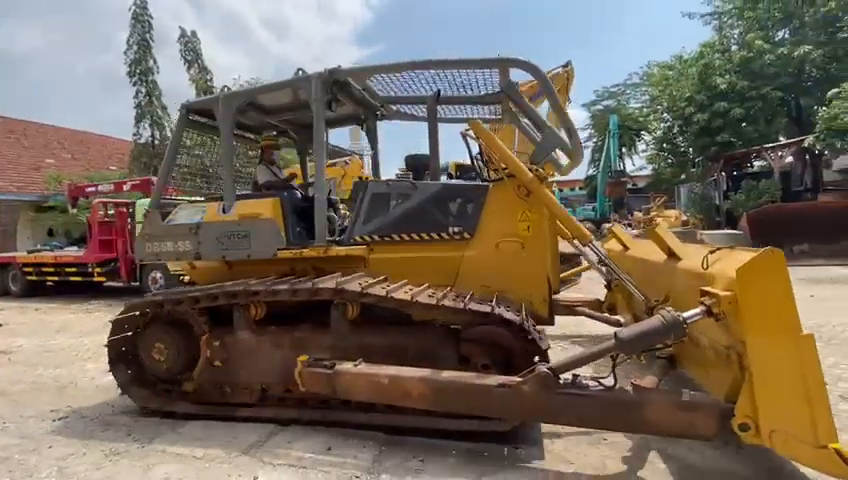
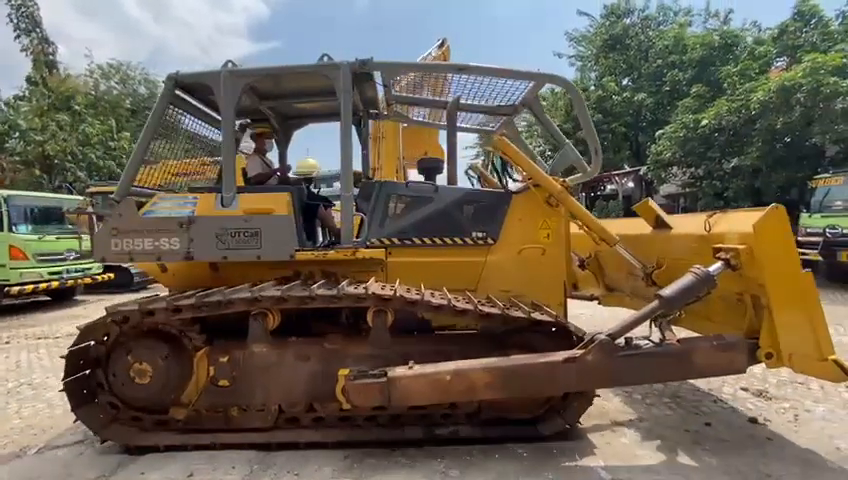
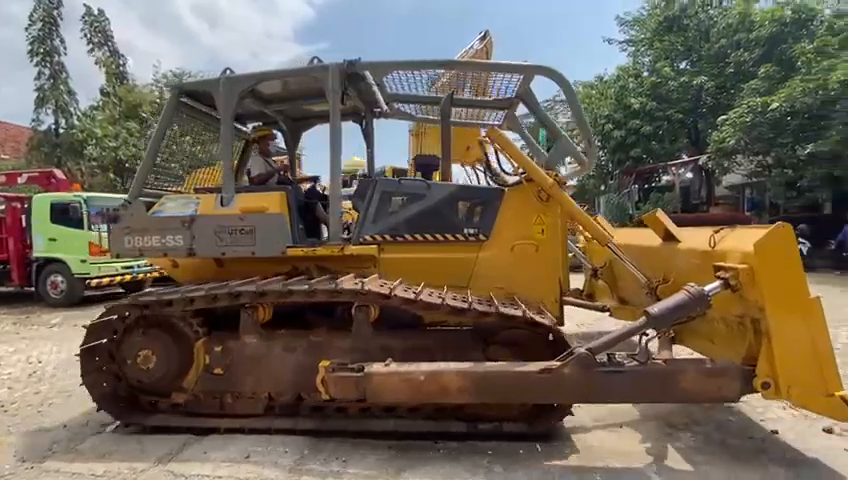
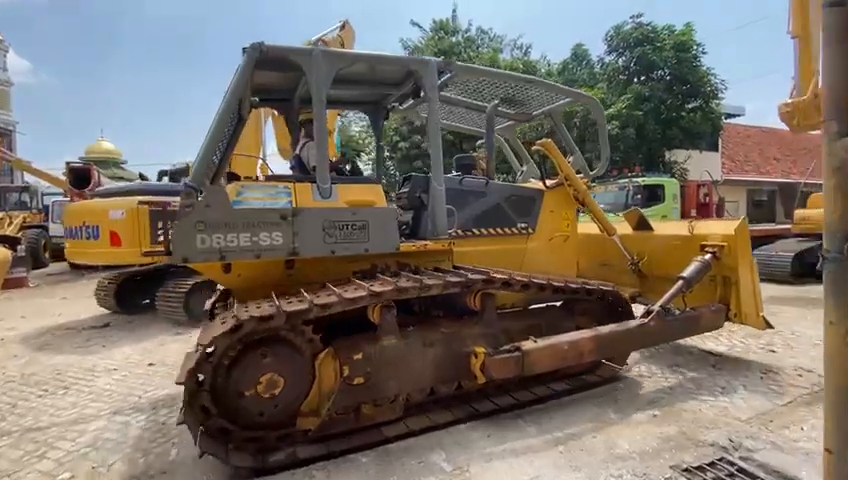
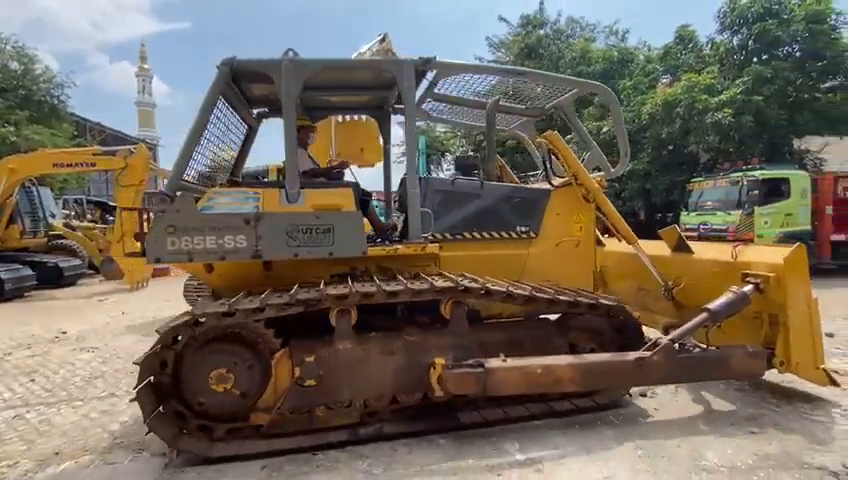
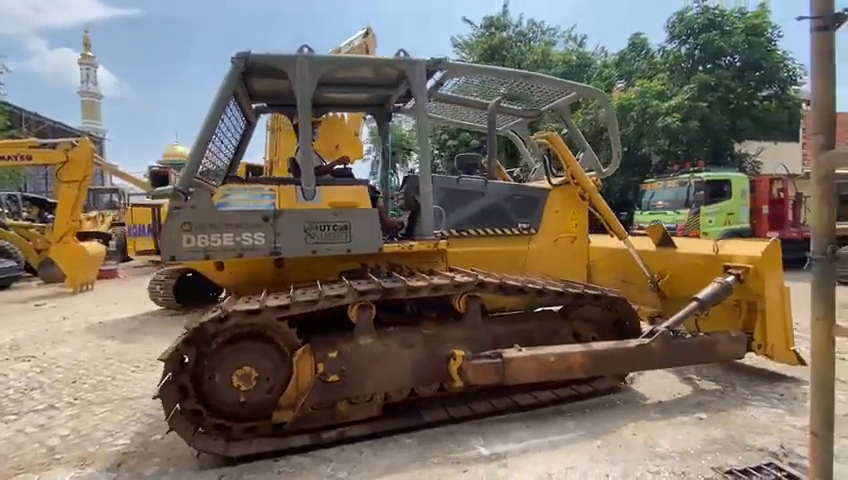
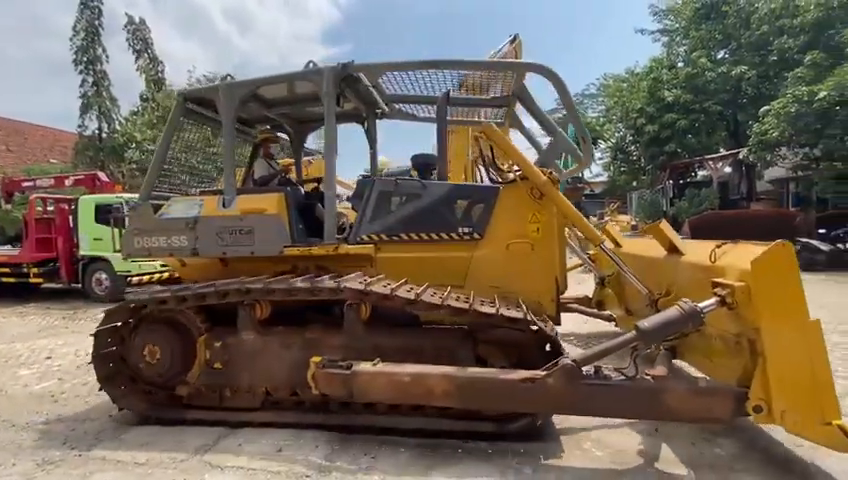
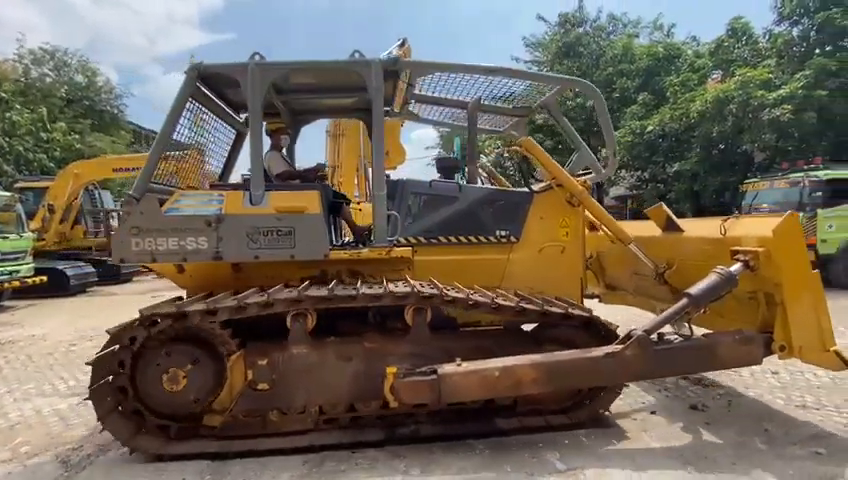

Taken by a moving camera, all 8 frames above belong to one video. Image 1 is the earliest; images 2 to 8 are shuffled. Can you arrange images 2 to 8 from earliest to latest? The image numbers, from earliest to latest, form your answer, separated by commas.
7, 3, 2, 8, 5, 6, 4
